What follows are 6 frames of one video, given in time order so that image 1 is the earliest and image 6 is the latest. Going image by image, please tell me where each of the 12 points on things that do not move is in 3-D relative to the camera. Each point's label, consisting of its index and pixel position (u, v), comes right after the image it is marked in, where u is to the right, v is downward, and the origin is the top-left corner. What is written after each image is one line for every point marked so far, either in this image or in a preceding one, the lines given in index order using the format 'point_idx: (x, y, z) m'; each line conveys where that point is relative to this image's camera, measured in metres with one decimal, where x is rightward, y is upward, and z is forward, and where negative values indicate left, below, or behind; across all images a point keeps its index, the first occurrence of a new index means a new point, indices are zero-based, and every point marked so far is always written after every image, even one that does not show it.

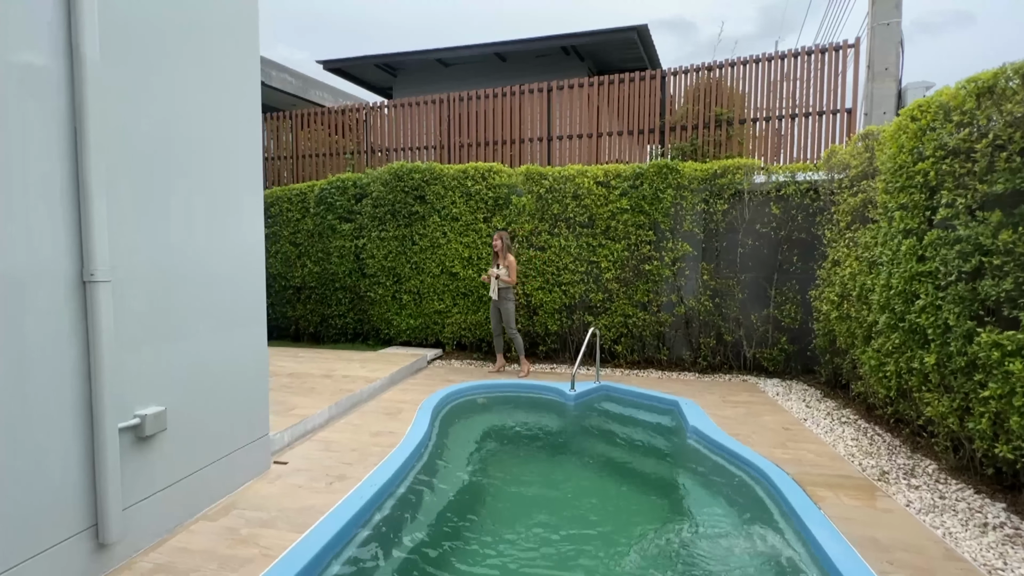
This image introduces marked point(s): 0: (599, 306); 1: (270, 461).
0: (+1.2, -0.3, +6.6) m
1: (-1.7, -1.2, +3.3) m
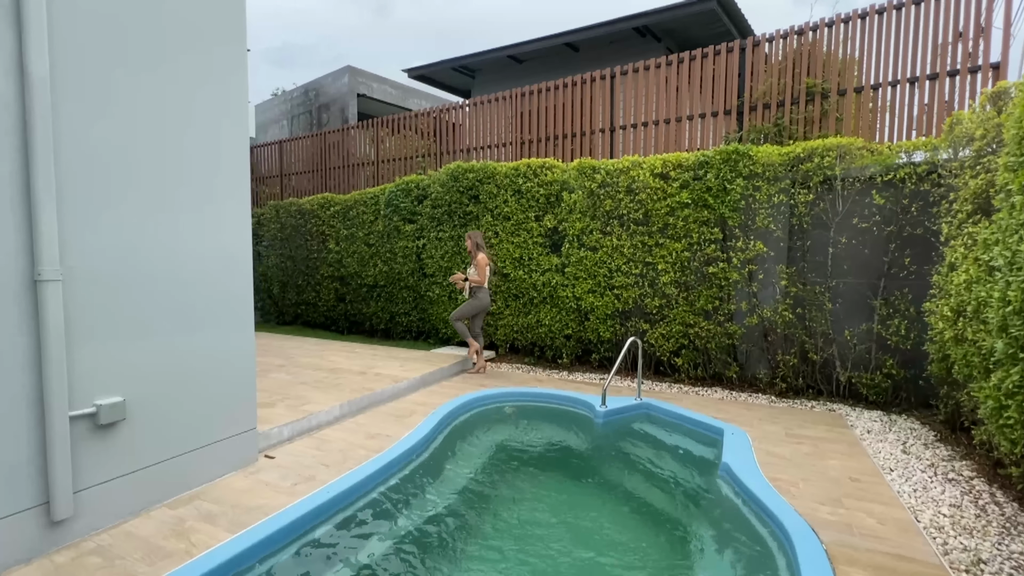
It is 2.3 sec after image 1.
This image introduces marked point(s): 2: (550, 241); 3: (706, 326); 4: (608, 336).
0: (+1.8, -0.3, +5.9) m
1: (-1.9, -1.2, +3.4) m
2: (+0.5, +0.7, +6.6) m
3: (+2.3, -0.4, +5.6) m
4: (+1.2, -0.6, +6.2) m
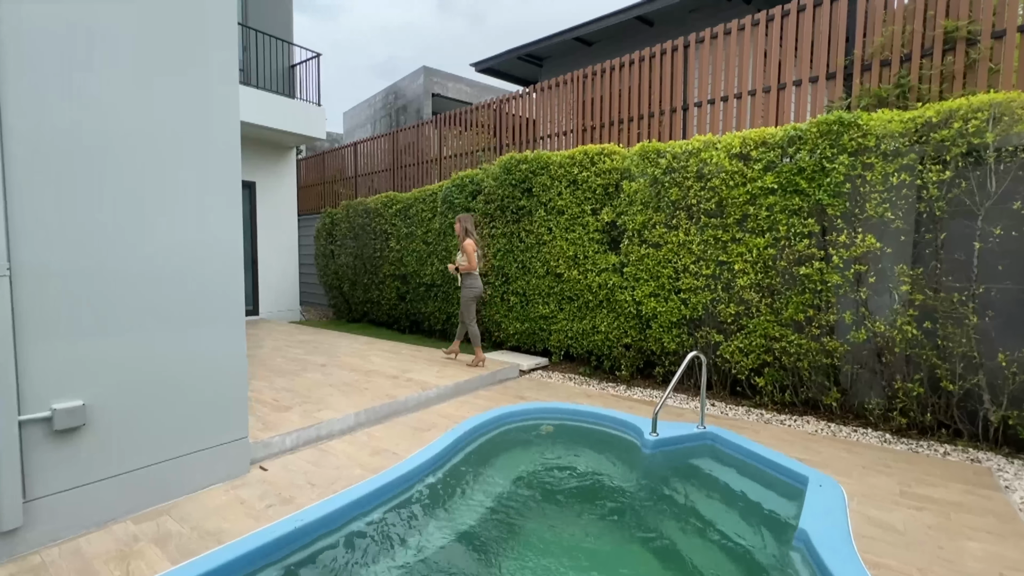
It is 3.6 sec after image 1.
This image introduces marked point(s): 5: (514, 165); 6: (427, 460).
0: (+2.3, -0.4, +4.9) m
1: (-1.8, -1.2, +3.2) m
2: (+1.2, +0.6, +5.8) m
3: (+2.7, -0.5, +4.5) m
4: (+1.8, -0.7, +5.3) m
5: (0.0, +1.7, +6.6) m
6: (-0.6, -1.3, +3.5) m
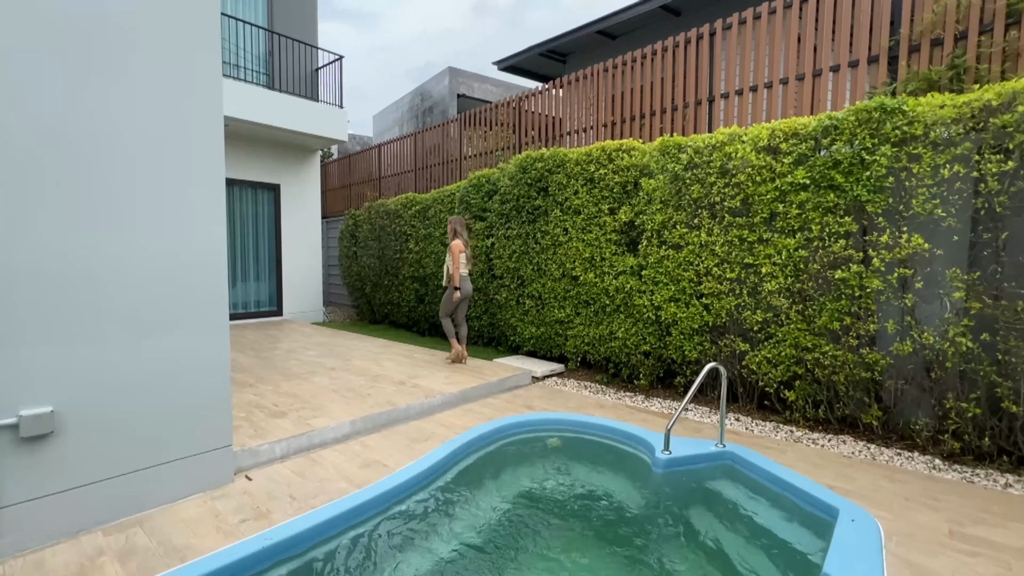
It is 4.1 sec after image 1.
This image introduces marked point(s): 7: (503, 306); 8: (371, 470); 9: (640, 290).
0: (+2.4, -0.4, +4.5) m
1: (-1.8, -1.2, +3.1) m
2: (+1.3, +0.6, +5.5) m
3: (+2.8, -0.5, +4.1) m
4: (+1.9, -0.7, +4.9) m
5: (+0.2, +1.7, +6.4) m
6: (-0.7, -1.3, +3.3) m
7: (-0.1, -0.3, +7.0) m
8: (-1.0, -1.3, +3.3) m
9: (+1.4, 0.0, +5.3) m
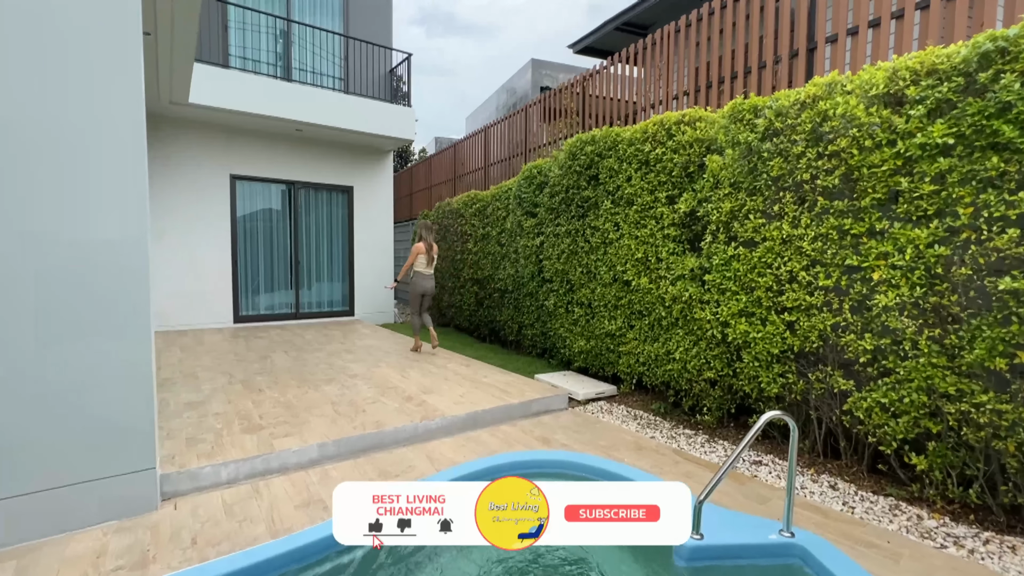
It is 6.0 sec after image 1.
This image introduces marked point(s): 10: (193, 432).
0: (+2.4, -0.5, +3.1) m
1: (-2.1, -1.2, +2.7) m
2: (+1.6, +0.5, +4.3) m
3: (+2.6, -0.6, +2.6) m
4: (+2.0, -0.8, +3.6) m
5: (+0.8, +1.6, +5.4) m
6: (-0.9, -1.3, +2.6) m
7: (+0.5, -0.3, +6.1) m
8: (-1.2, -1.3, +2.7) m
9: (+1.7, -0.1, +4.1) m
10: (-2.4, -1.1, +3.5) m
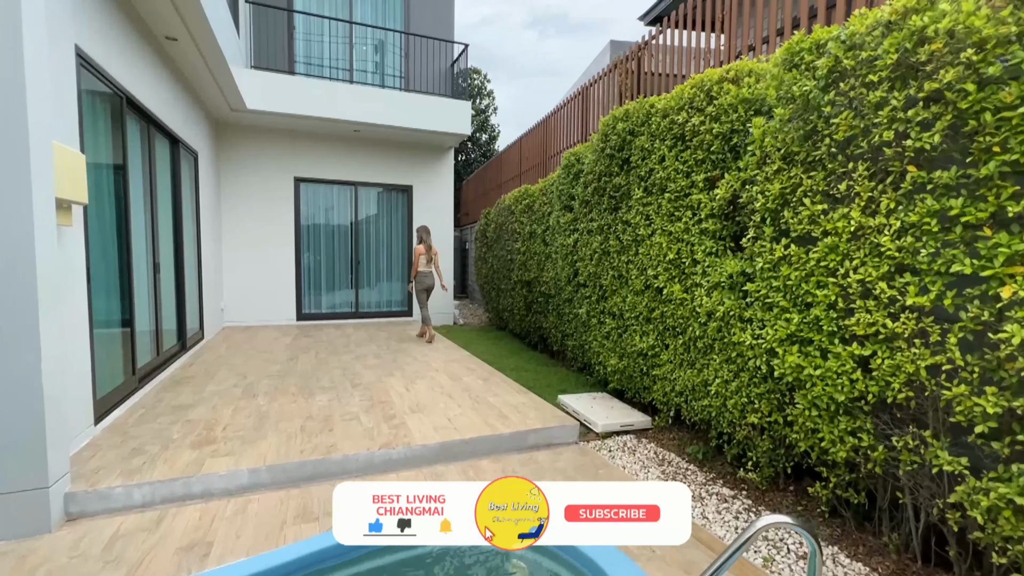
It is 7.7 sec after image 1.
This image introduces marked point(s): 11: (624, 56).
0: (+2.0, -0.6, +1.9) m
1: (-2.5, -1.3, +2.5) m
2: (+1.5, +0.4, +3.2) m
3: (+2.1, -0.7, +1.3) m
4: (+1.7, -0.9, +2.5) m
5: (+1.0, +1.6, +4.5) m
6: (-1.3, -1.4, +2.2) m
7: (+0.9, -0.4, +5.3) m
8: (-1.6, -1.3, +2.3) m
9: (+1.5, -0.2, +3.0) m
10: (-2.6, -1.1, +3.3) m
11: (+1.7, +3.2, +6.5) m
